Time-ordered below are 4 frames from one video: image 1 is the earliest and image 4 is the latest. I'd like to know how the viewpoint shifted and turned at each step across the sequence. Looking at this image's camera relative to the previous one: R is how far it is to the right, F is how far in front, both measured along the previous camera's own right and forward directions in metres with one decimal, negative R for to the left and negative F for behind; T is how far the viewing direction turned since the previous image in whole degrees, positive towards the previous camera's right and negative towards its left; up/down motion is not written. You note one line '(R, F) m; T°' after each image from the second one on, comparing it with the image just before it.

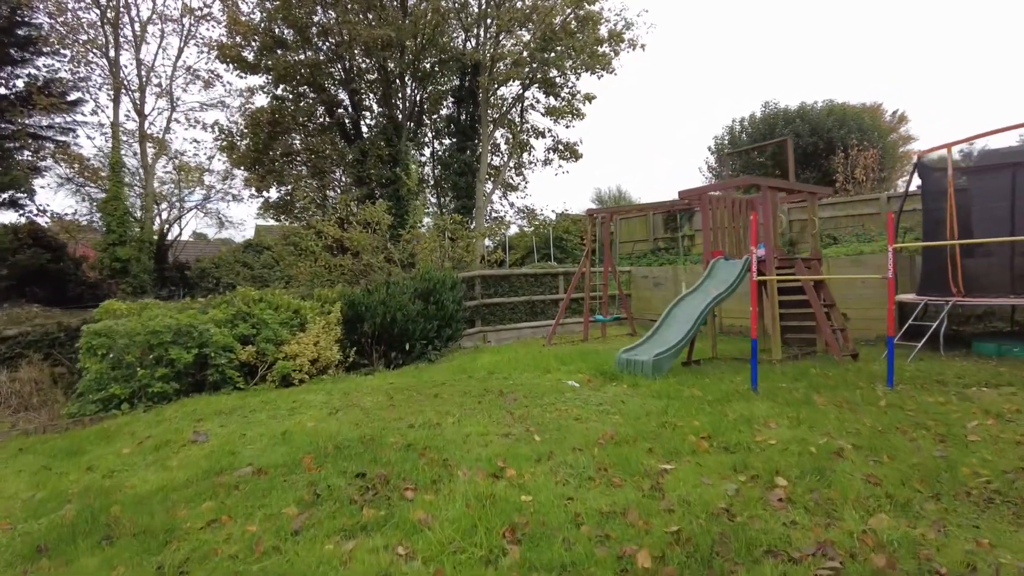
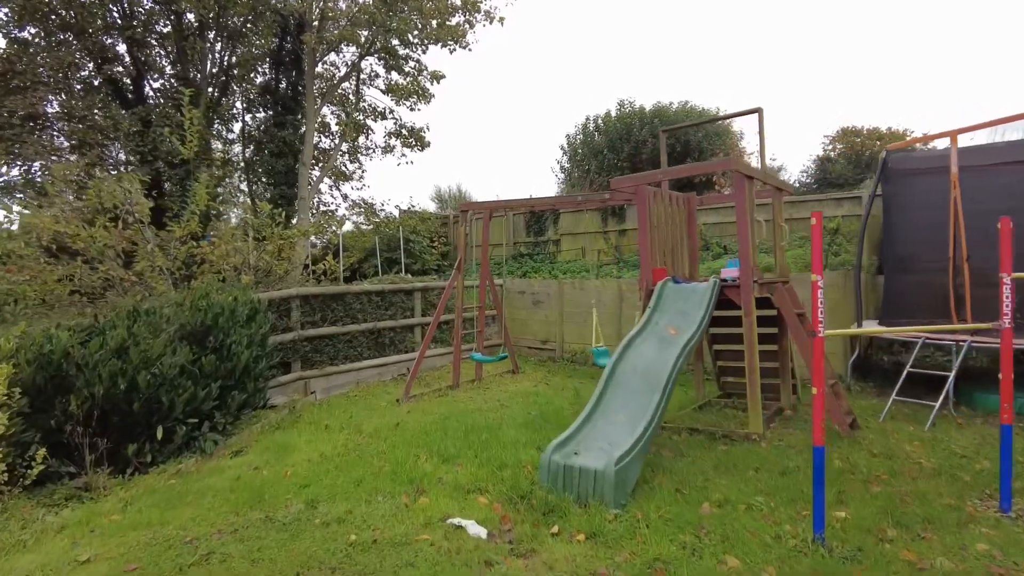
(-0.1, +2.7) m; +15°
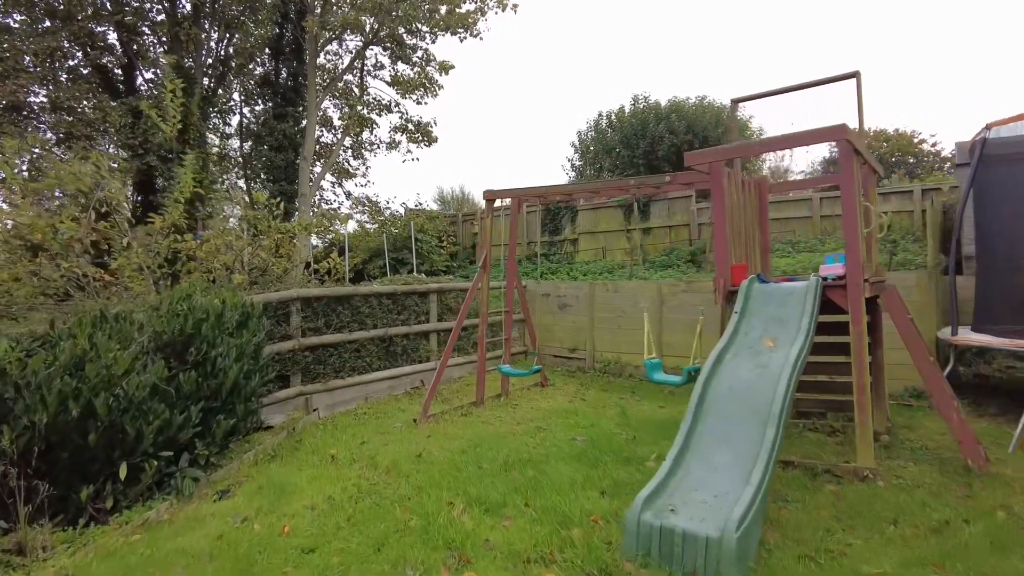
(-0.3, +0.9) m; 0°
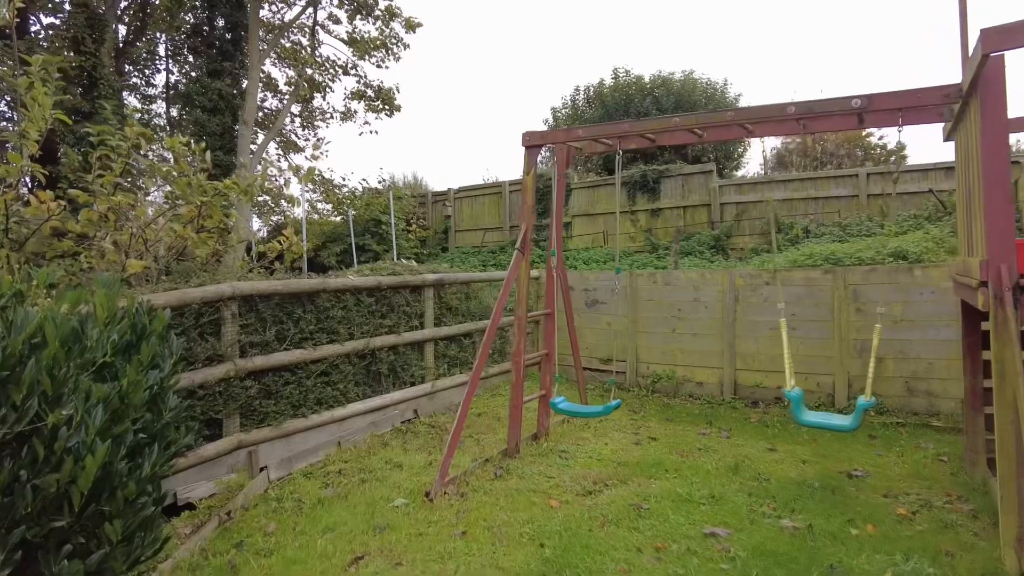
(-0.6, +1.9) m; +5°
